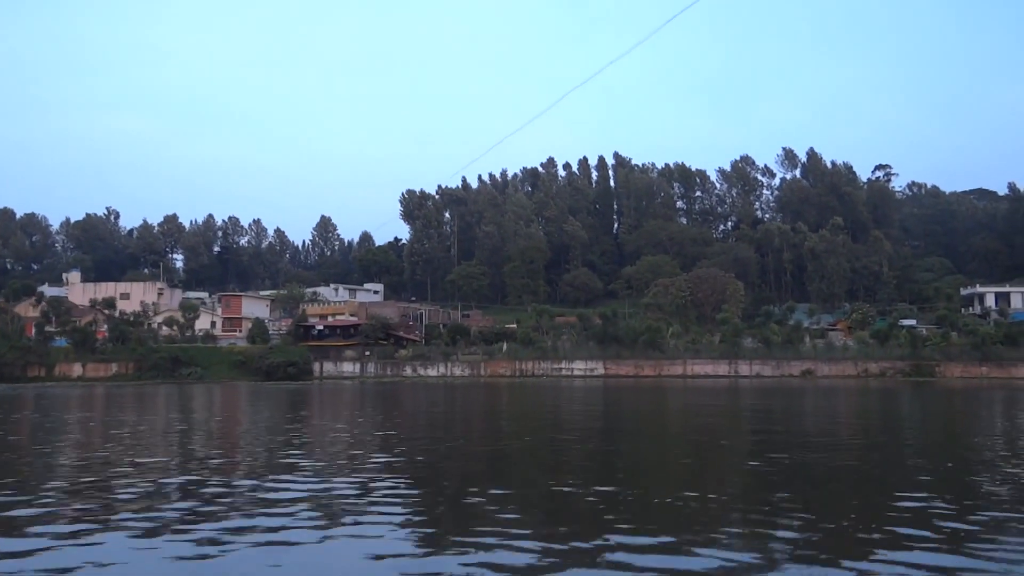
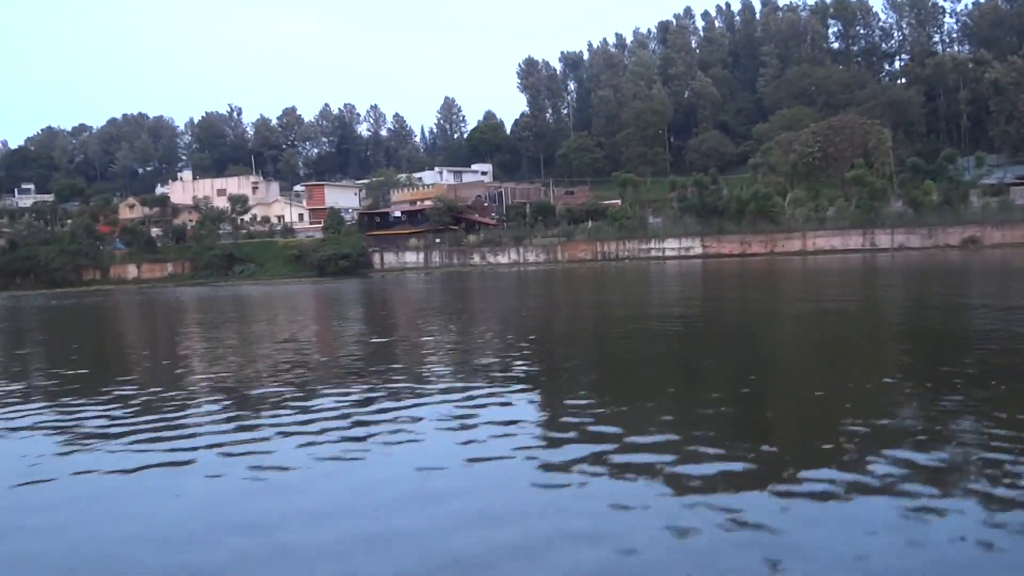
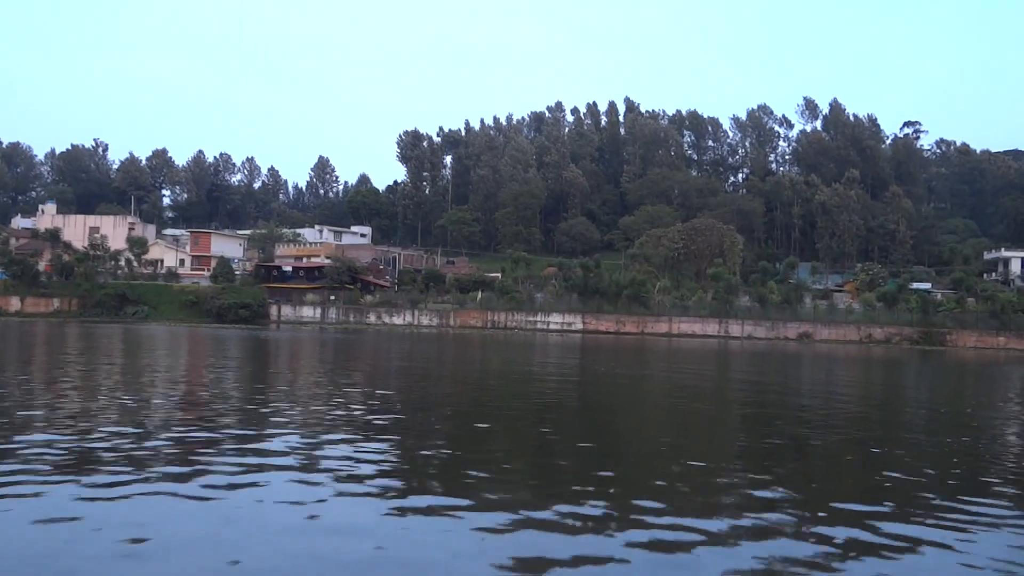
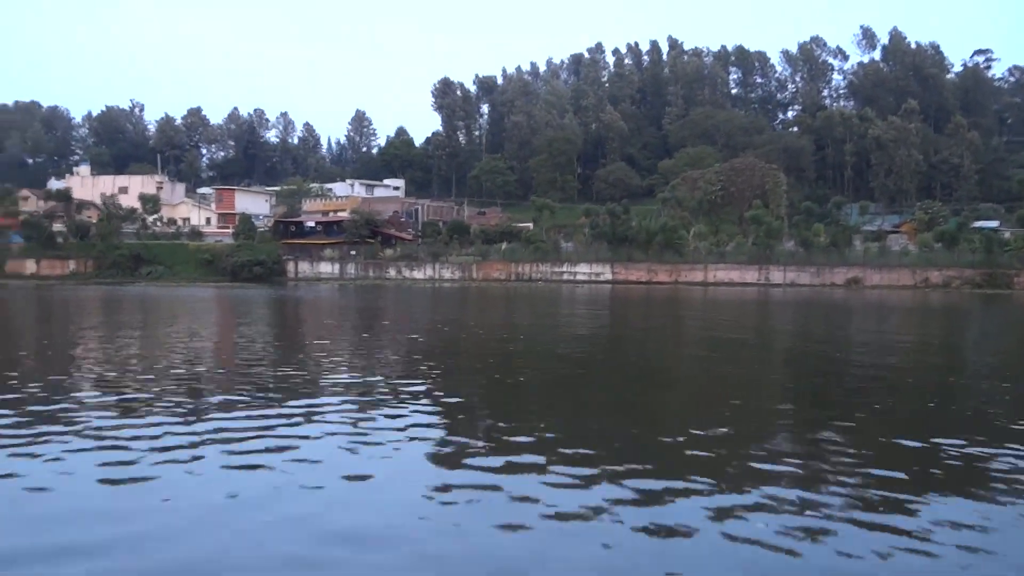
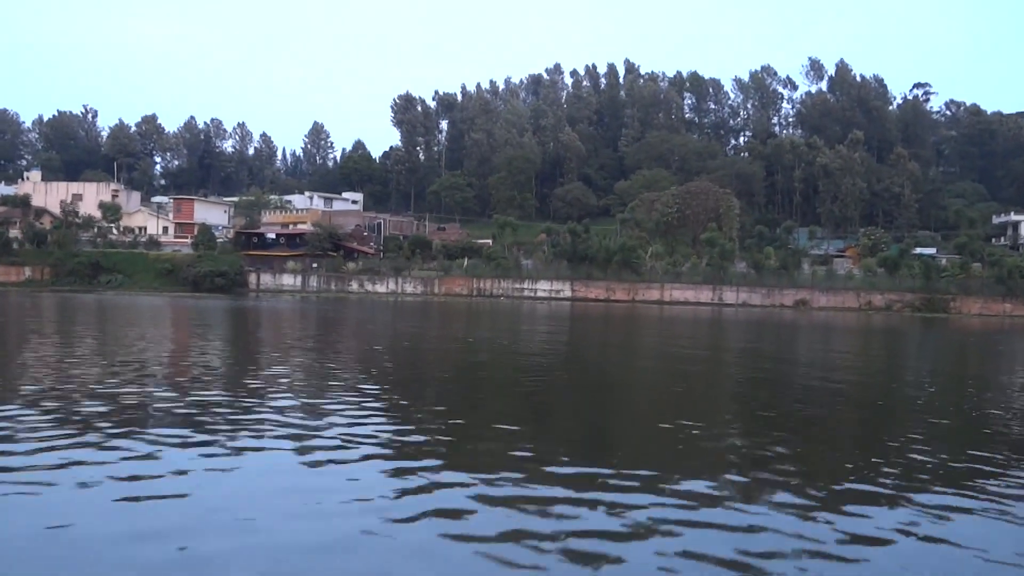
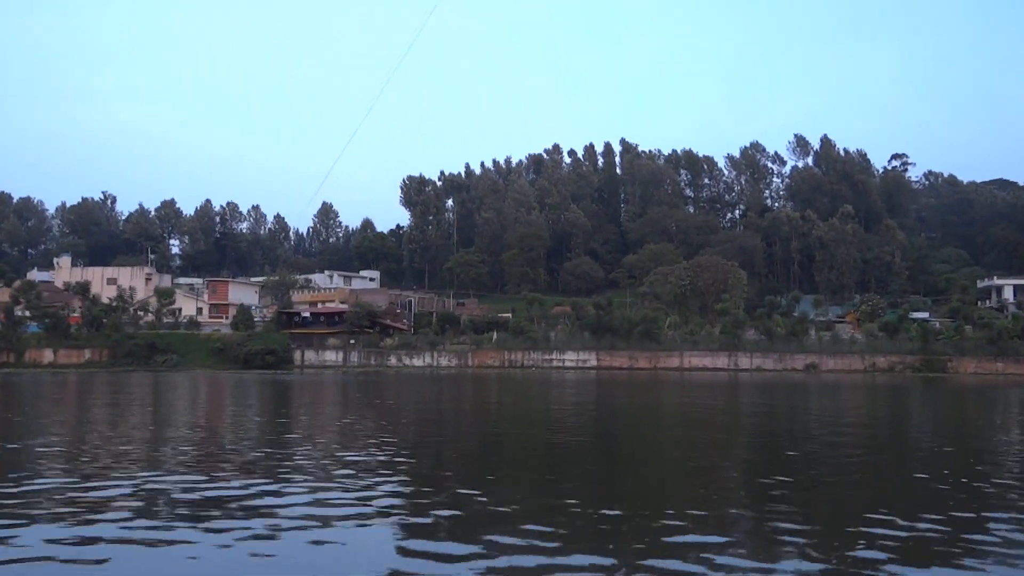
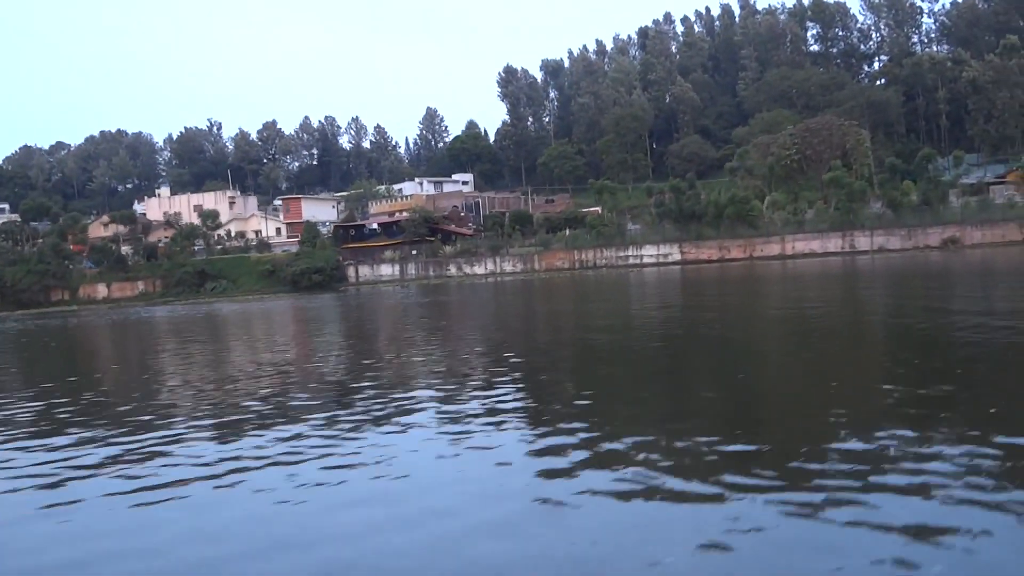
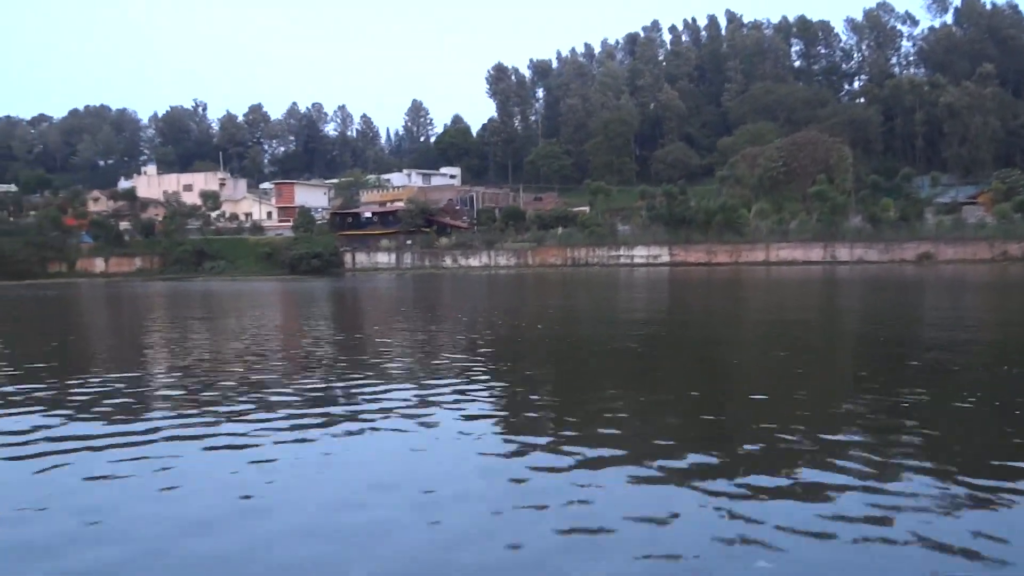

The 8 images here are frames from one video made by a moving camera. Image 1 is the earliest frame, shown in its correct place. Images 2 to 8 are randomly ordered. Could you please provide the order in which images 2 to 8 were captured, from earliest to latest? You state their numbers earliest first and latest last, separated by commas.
6, 3, 5, 4, 8, 2, 7
